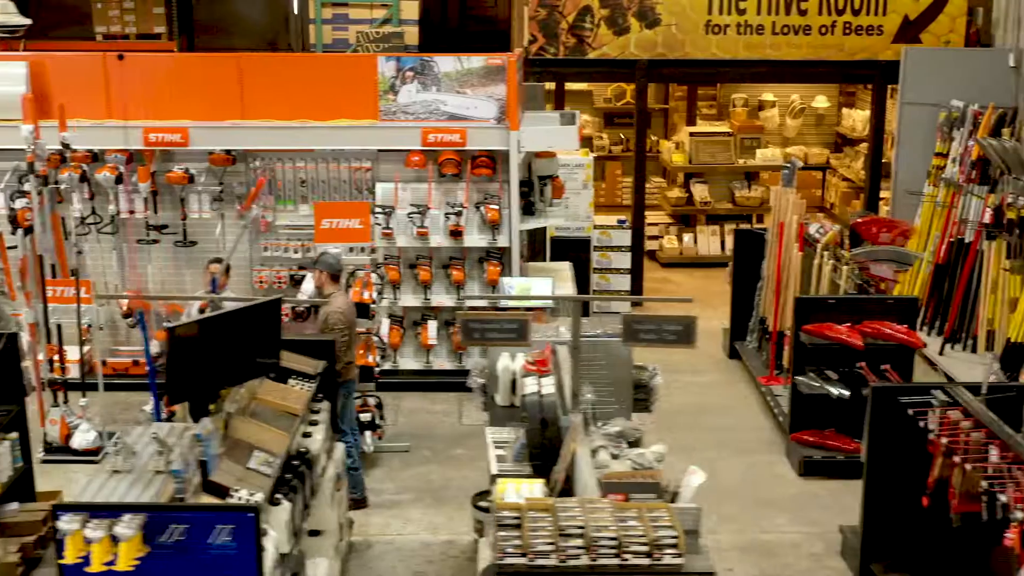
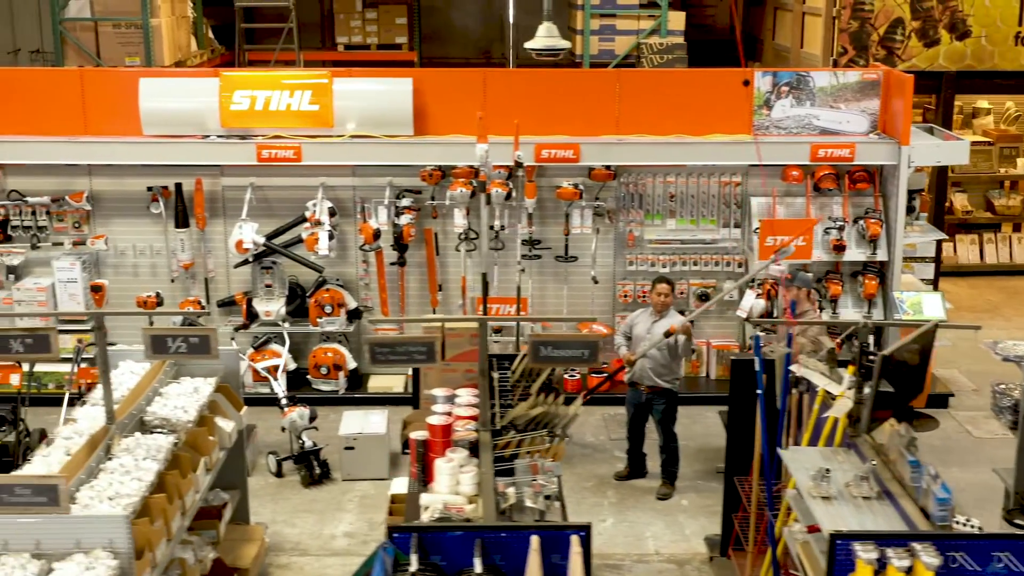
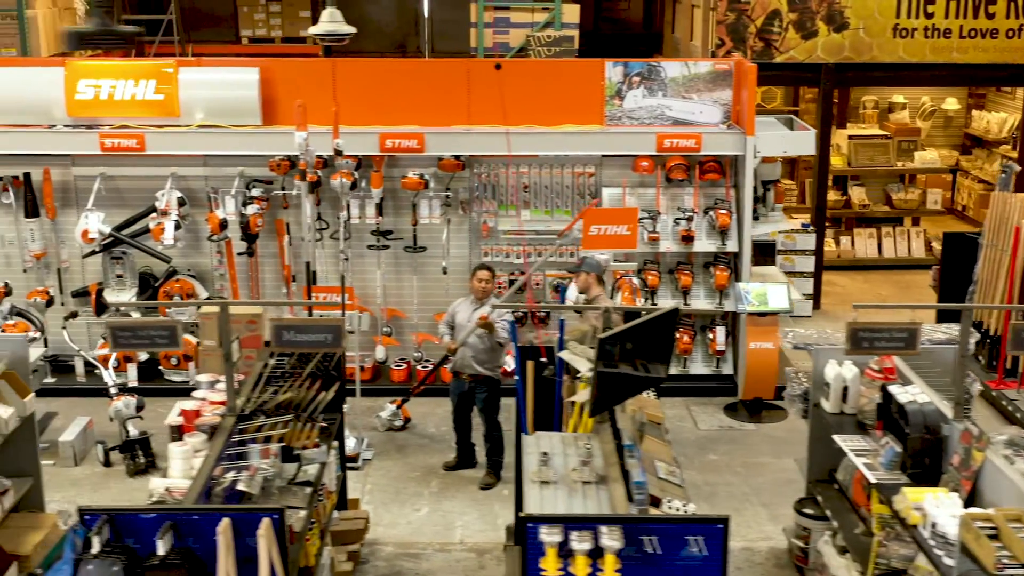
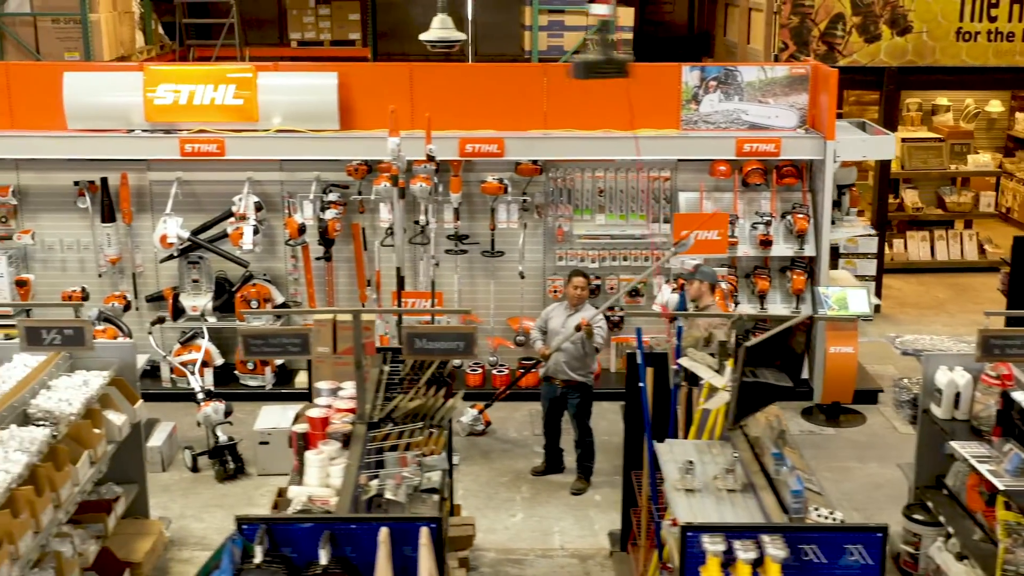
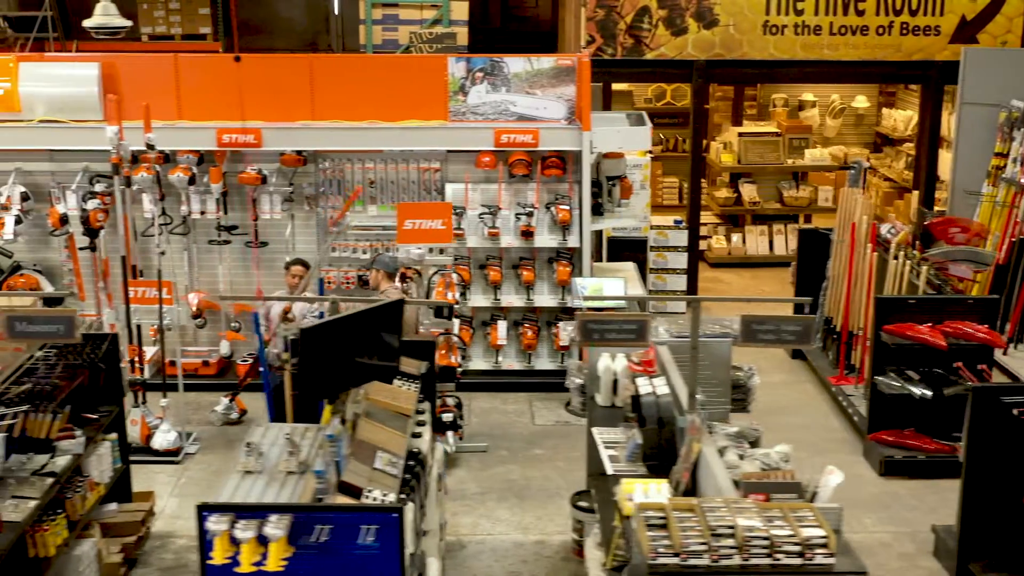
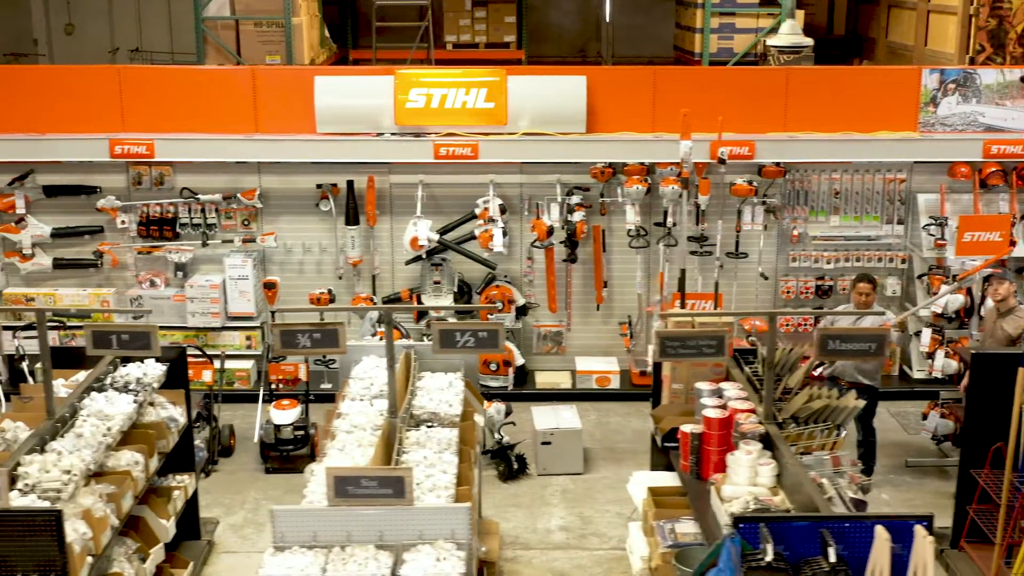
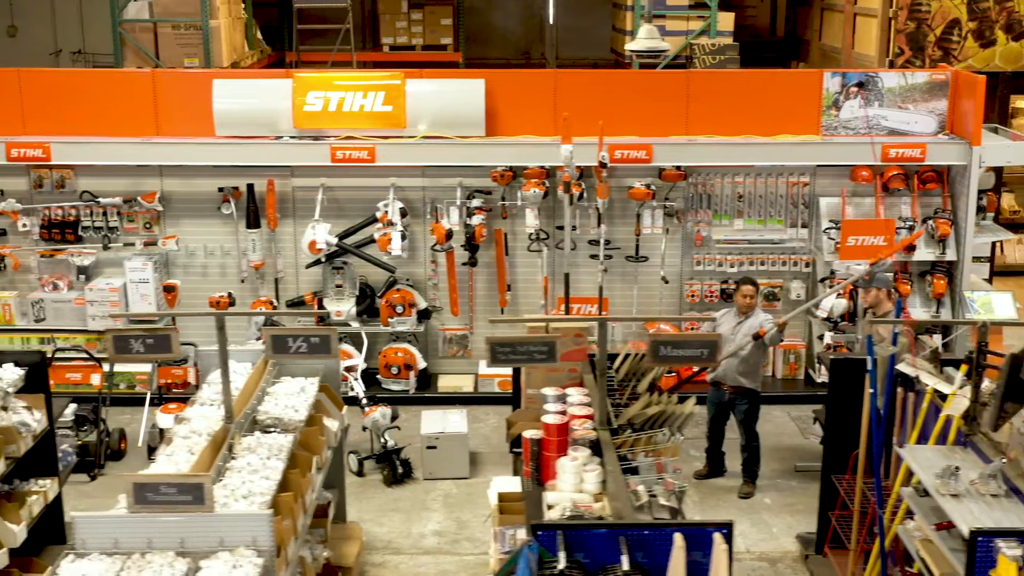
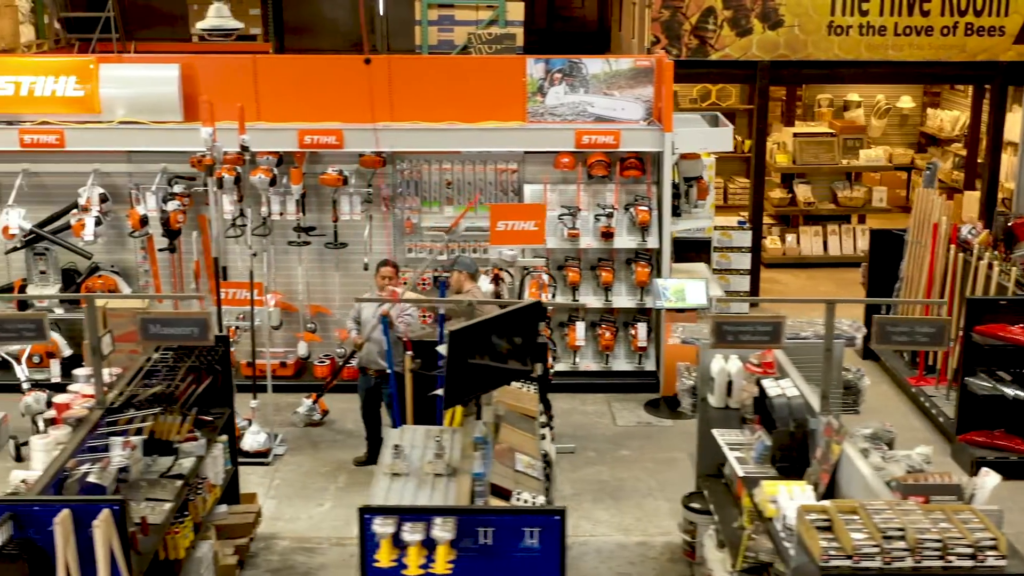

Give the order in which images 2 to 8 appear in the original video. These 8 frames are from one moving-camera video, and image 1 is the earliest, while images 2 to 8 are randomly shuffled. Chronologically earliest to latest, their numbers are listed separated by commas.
5, 8, 3, 4, 2, 7, 6
